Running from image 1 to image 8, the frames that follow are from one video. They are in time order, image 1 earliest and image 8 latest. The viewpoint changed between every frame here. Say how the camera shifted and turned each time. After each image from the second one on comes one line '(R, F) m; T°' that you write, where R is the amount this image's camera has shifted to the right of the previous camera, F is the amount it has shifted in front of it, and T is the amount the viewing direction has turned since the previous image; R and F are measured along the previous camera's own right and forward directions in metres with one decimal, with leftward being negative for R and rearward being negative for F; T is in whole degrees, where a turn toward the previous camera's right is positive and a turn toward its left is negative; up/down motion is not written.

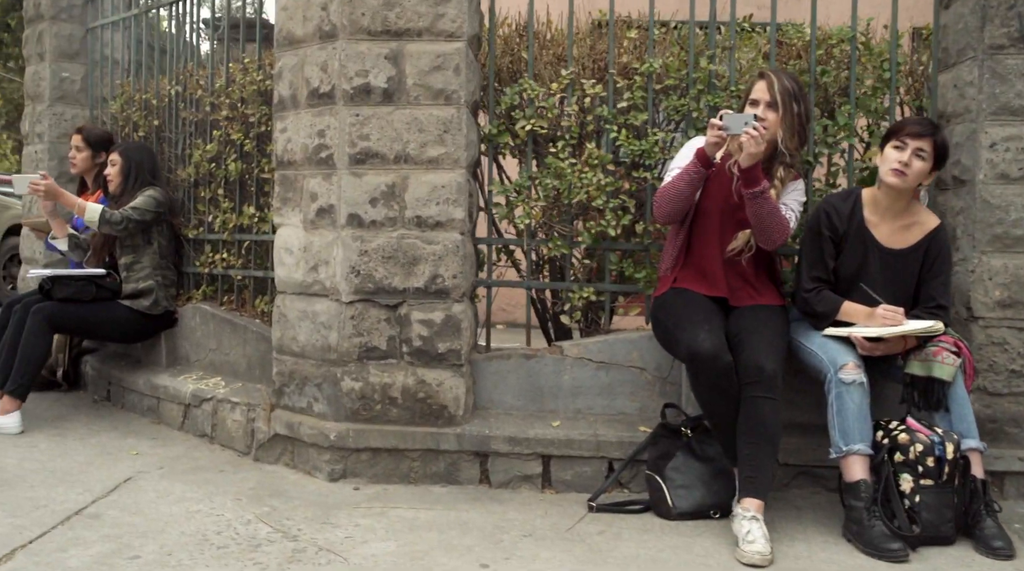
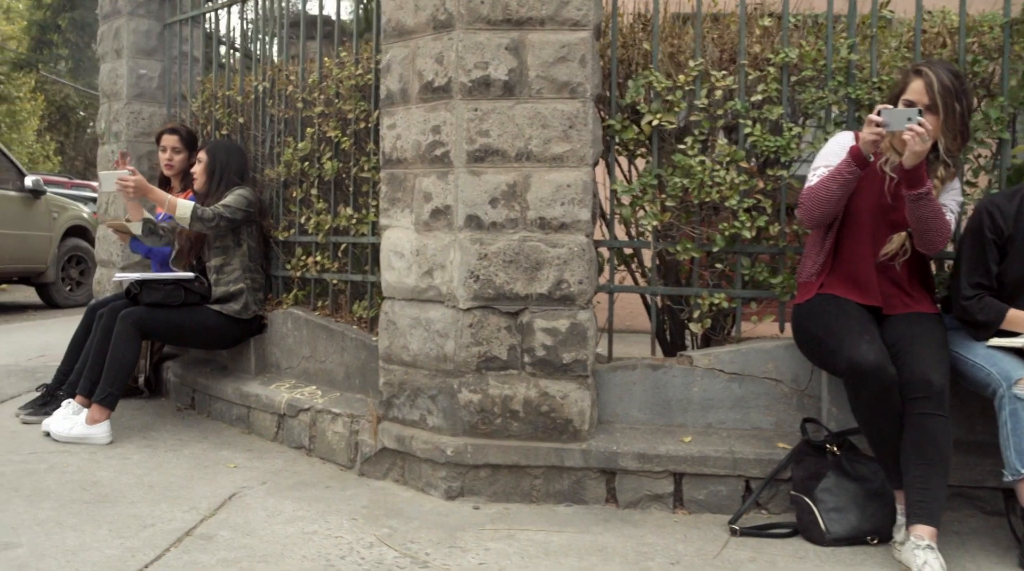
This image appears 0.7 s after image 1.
(-0.4, +0.2) m; -2°
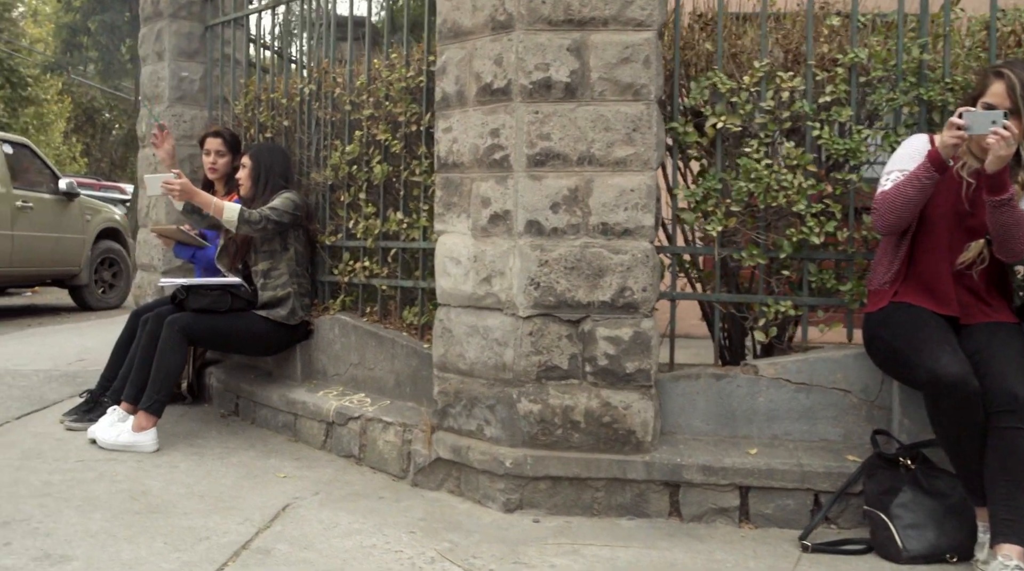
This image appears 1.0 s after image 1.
(-0.2, +0.1) m; -1°
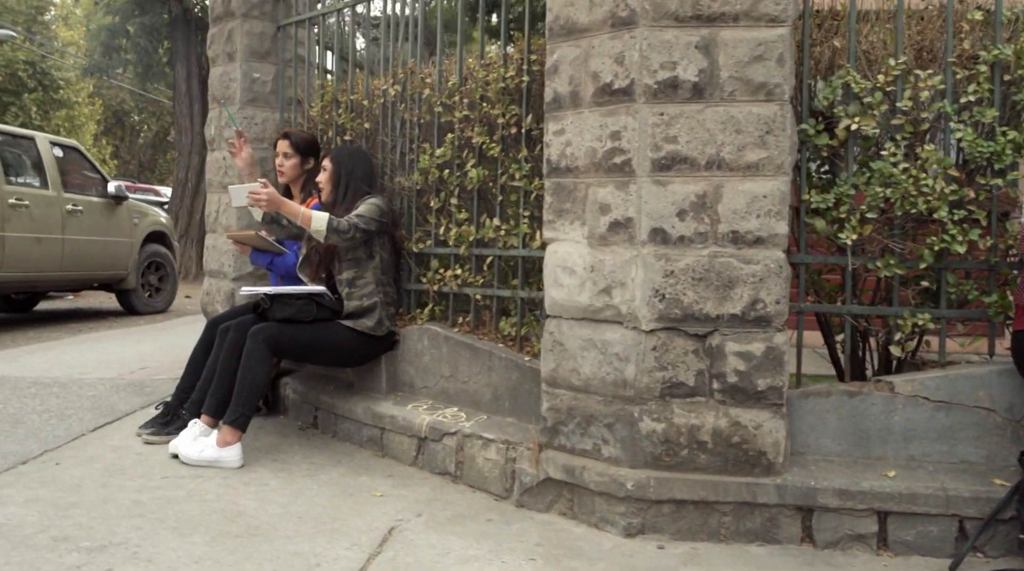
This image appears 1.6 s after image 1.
(-0.4, +0.2) m; -1°
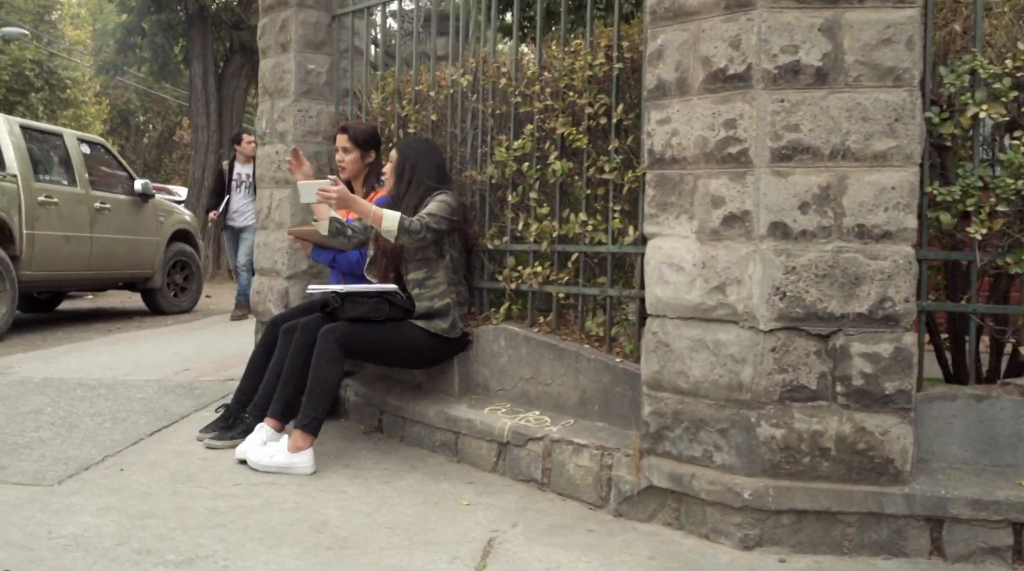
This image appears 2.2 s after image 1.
(-0.4, +0.2) m; 0°
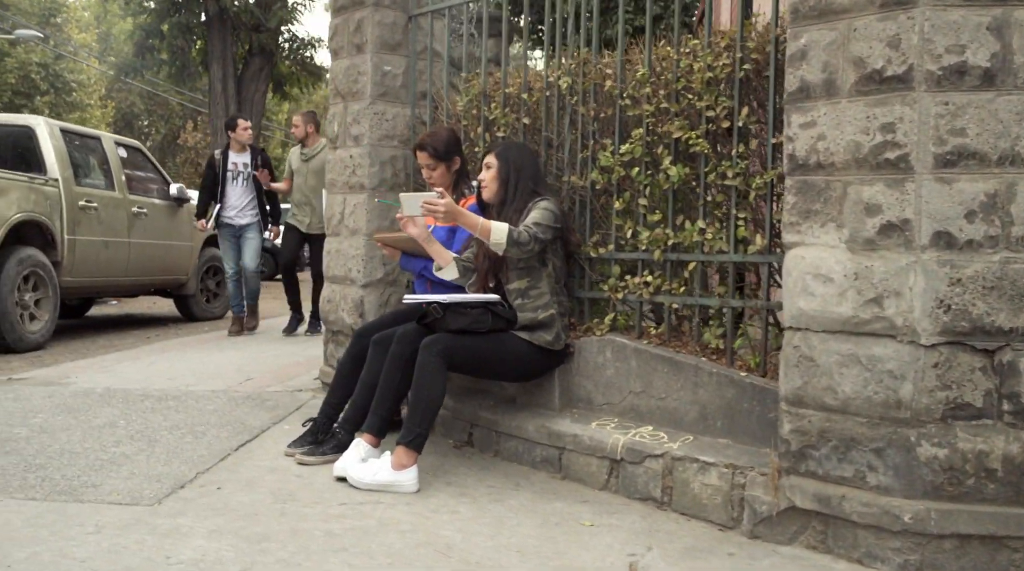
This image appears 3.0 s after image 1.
(-0.5, +0.1) m; 0°
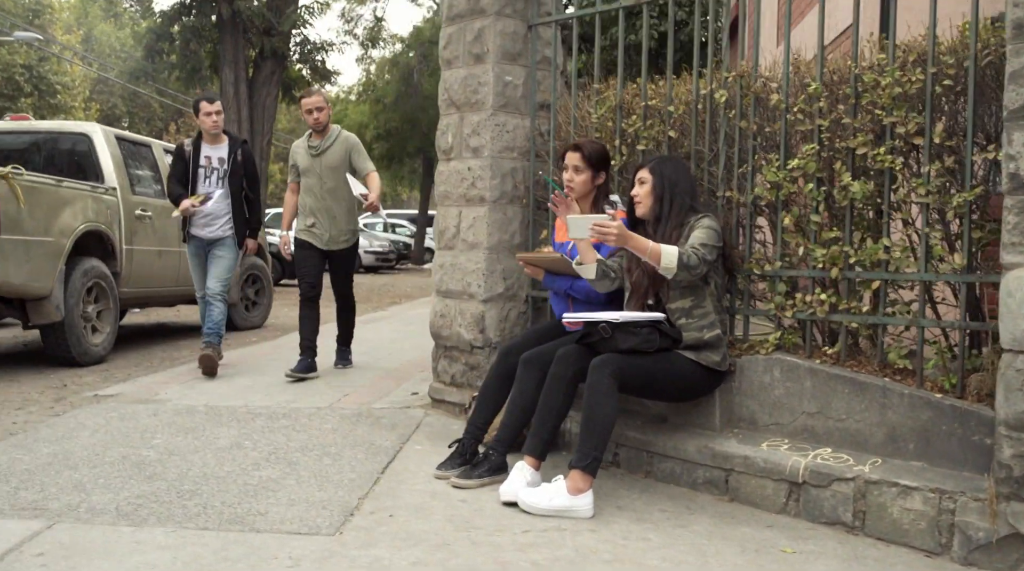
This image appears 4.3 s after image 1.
(-0.8, +0.1) m; +1°
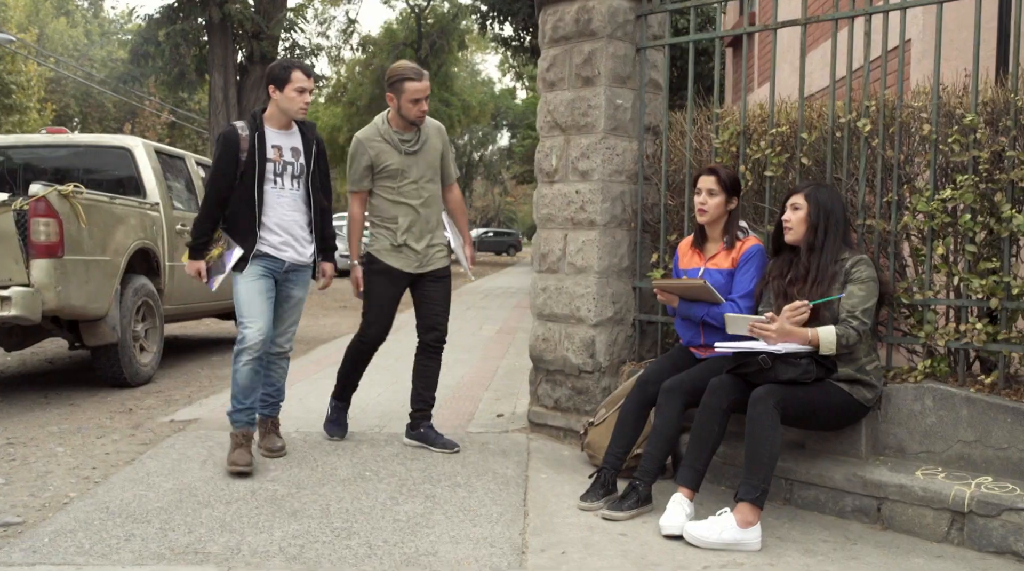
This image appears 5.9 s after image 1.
(-0.9, +0.1) m; +3°
